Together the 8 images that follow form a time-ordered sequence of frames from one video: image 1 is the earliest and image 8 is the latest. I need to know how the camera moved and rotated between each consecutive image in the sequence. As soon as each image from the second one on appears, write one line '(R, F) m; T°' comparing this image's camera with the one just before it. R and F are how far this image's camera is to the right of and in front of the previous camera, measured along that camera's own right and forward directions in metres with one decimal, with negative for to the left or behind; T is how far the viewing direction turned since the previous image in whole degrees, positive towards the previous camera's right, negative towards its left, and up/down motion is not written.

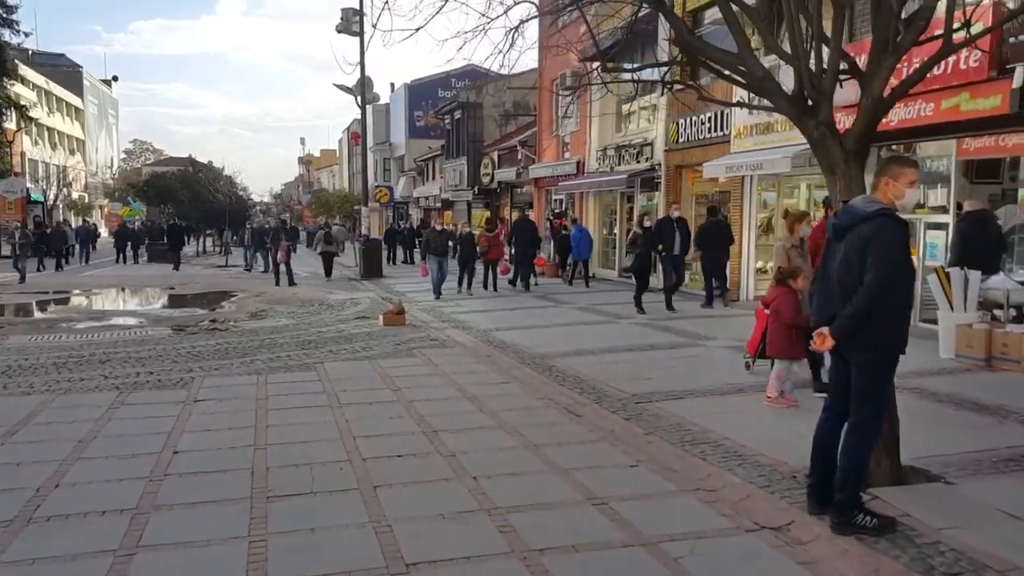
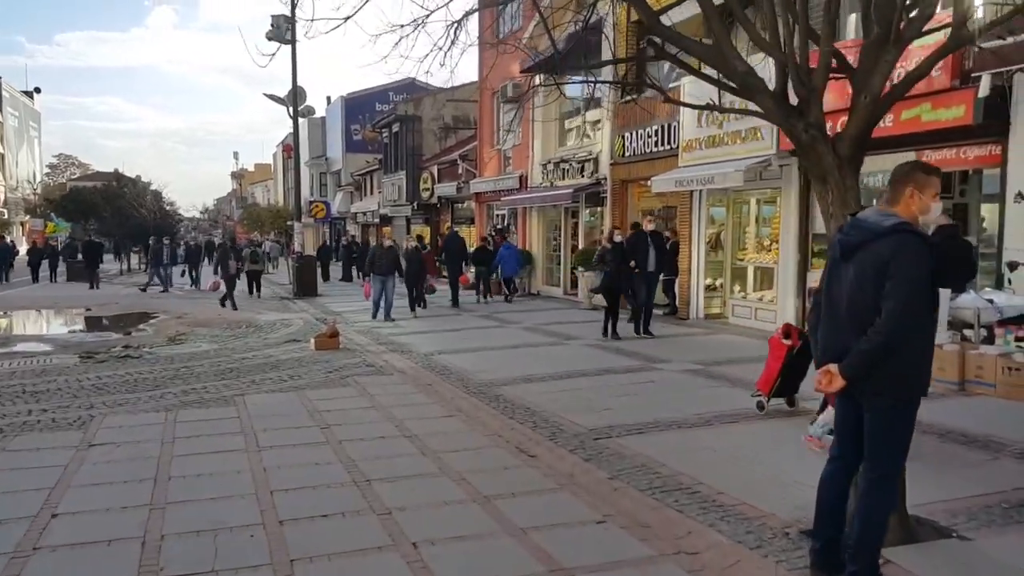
(0.0, +0.8) m; +4°
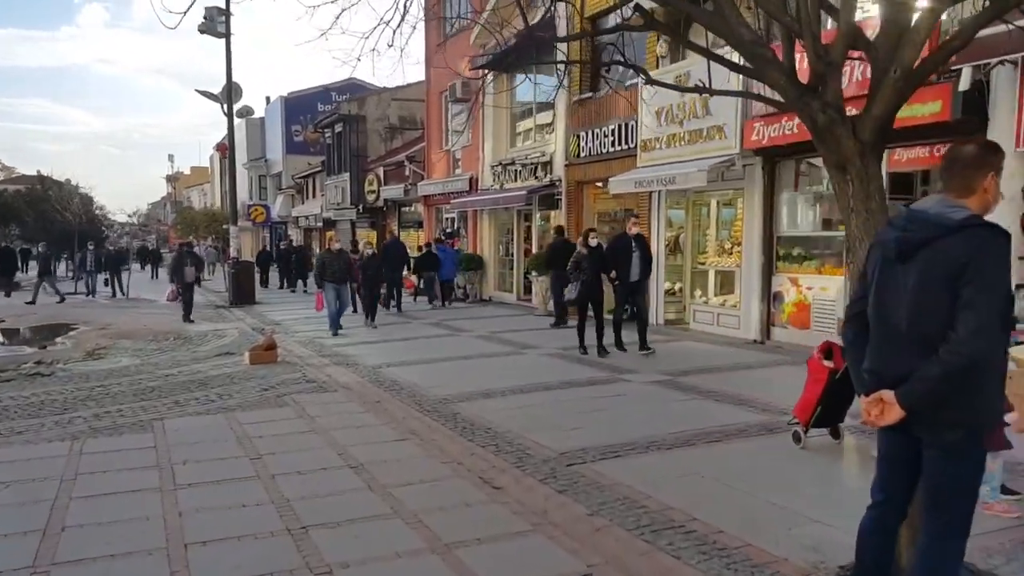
(-0.1, +0.8) m; +4°
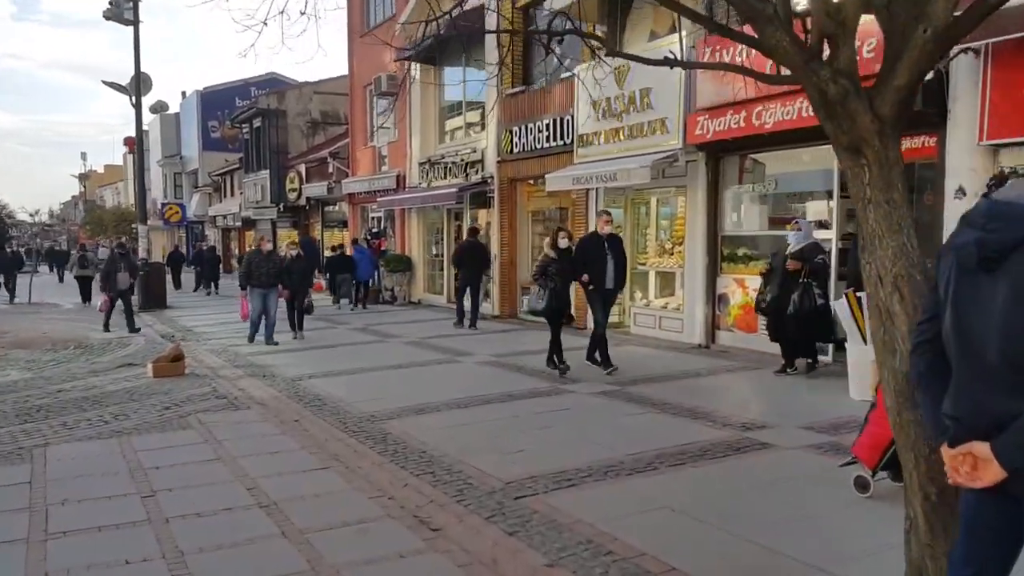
(-0.1, +0.8) m; +5°
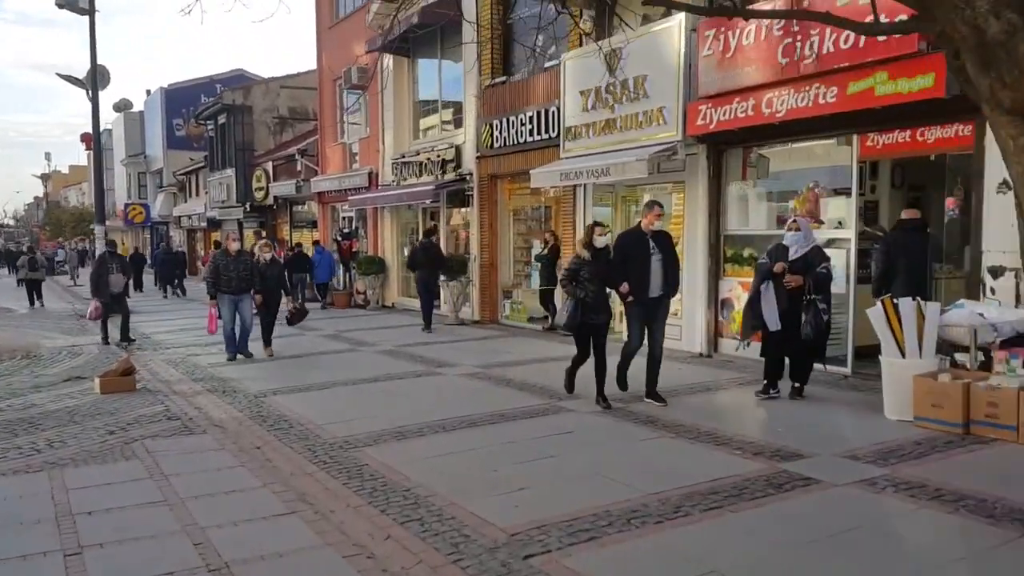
(-0.2, +0.9) m; +2°
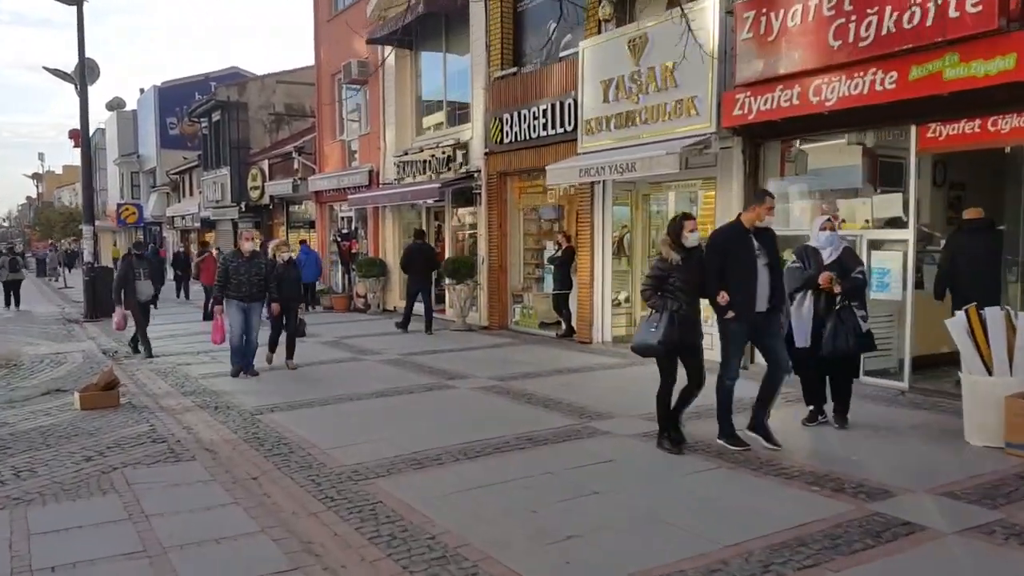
(-0.3, +0.9) m; 0°
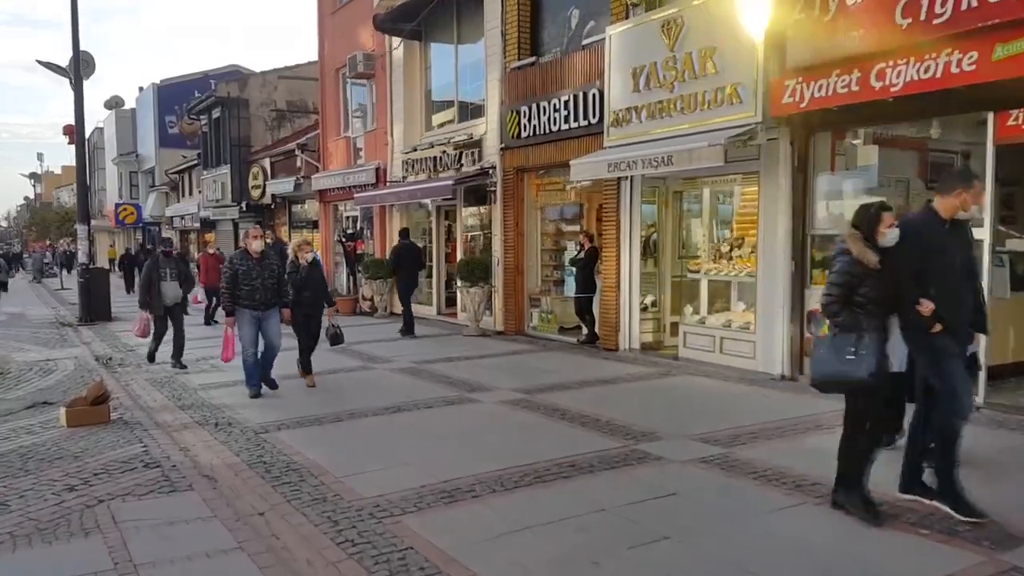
(-0.3, +0.8) m; 0°
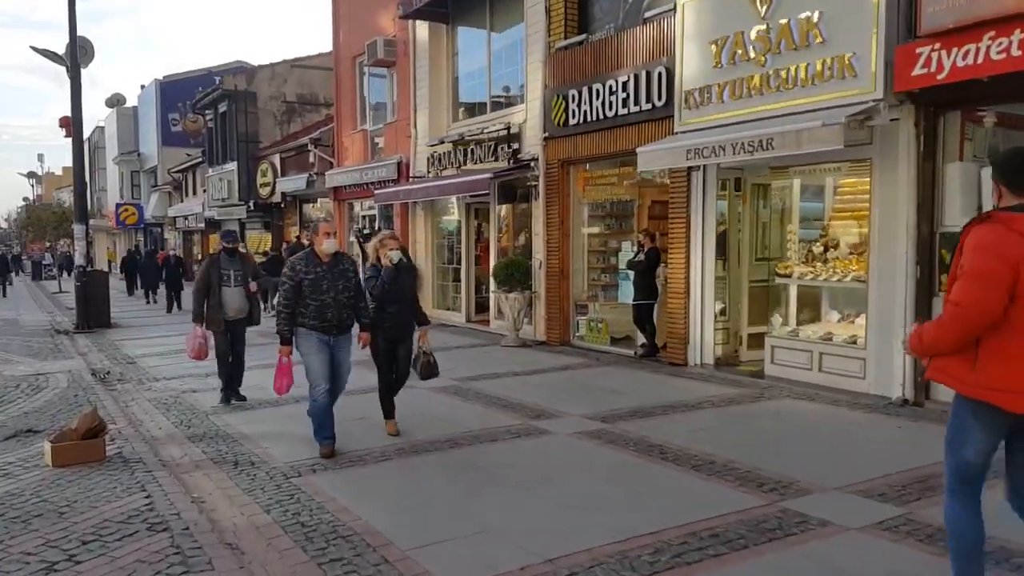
(-0.6, +1.4) m; 0°
